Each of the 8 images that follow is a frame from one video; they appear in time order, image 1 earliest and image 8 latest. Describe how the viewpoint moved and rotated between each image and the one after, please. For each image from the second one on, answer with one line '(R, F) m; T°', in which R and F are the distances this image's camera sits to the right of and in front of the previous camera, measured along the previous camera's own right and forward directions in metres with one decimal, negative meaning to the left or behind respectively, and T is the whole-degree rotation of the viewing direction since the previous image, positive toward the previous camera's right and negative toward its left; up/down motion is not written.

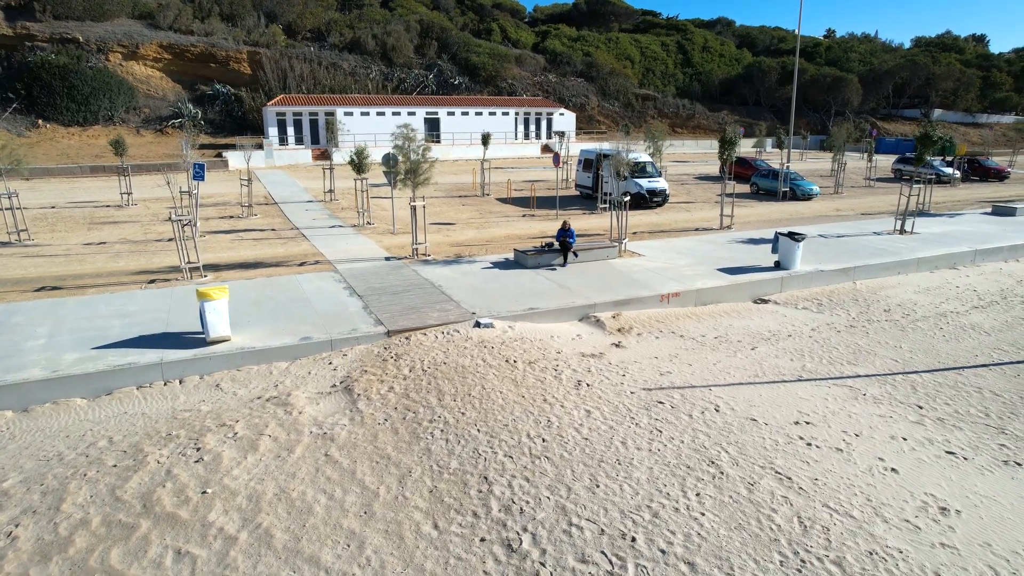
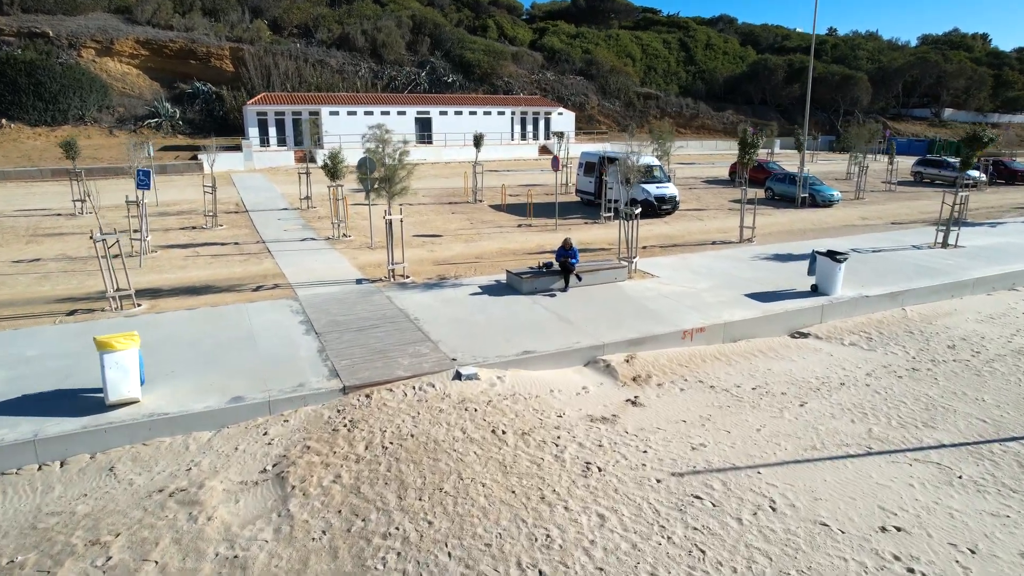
(+0.1, +2.4) m; 0°
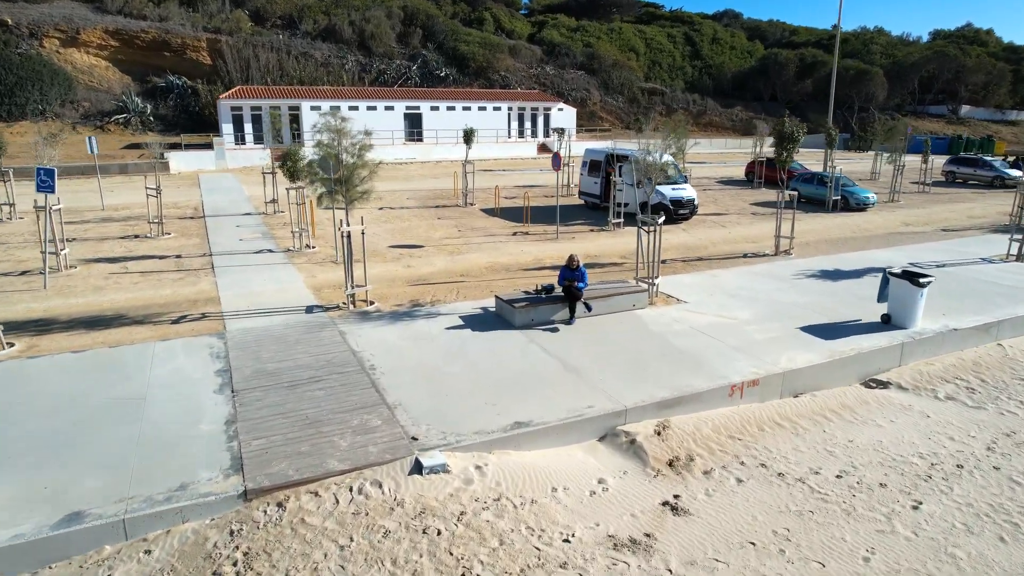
(+0.1, +2.9) m; 0°
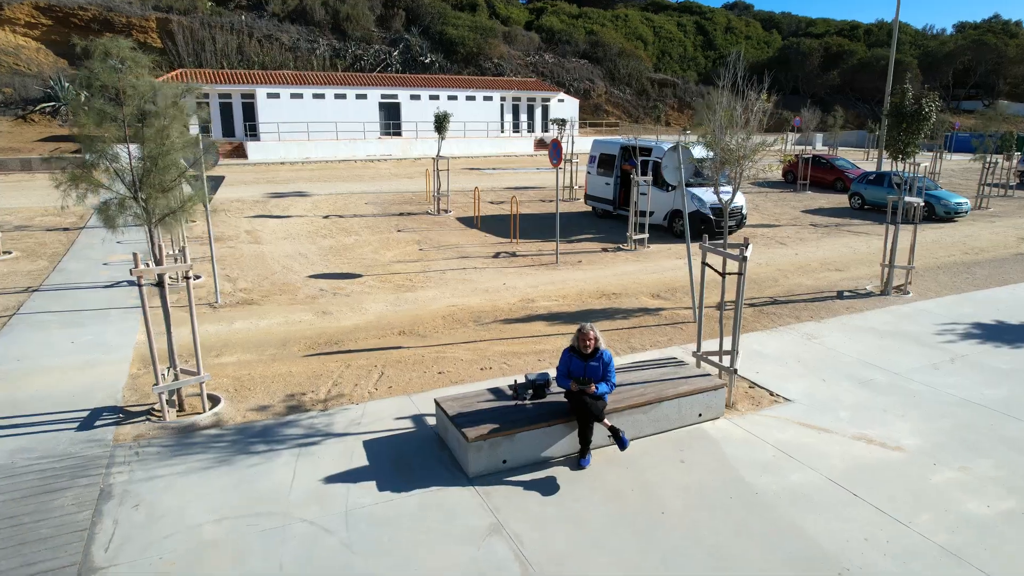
(+0.4, +5.3) m; 0°
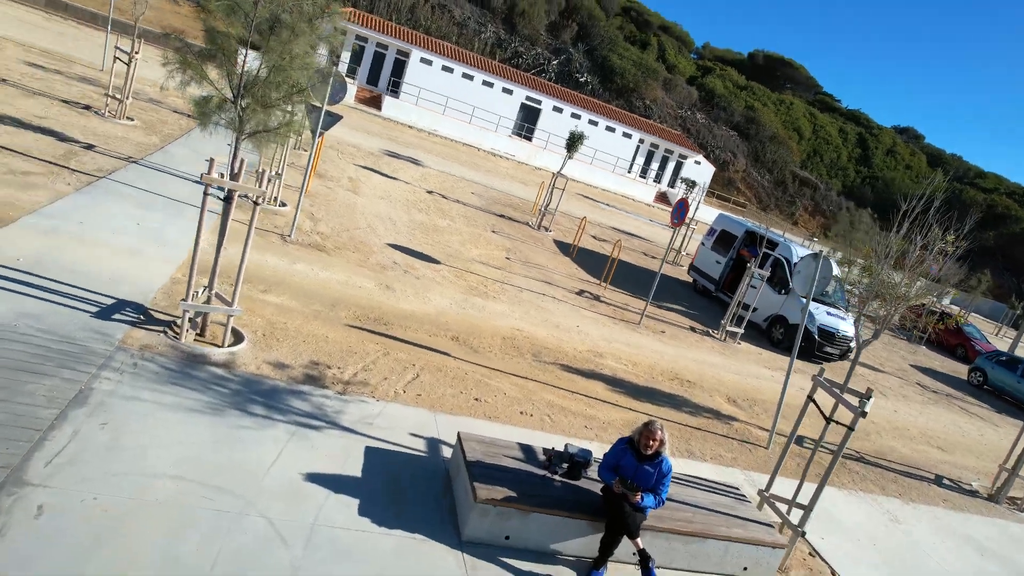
(-0.1, +0.8) m; -6°
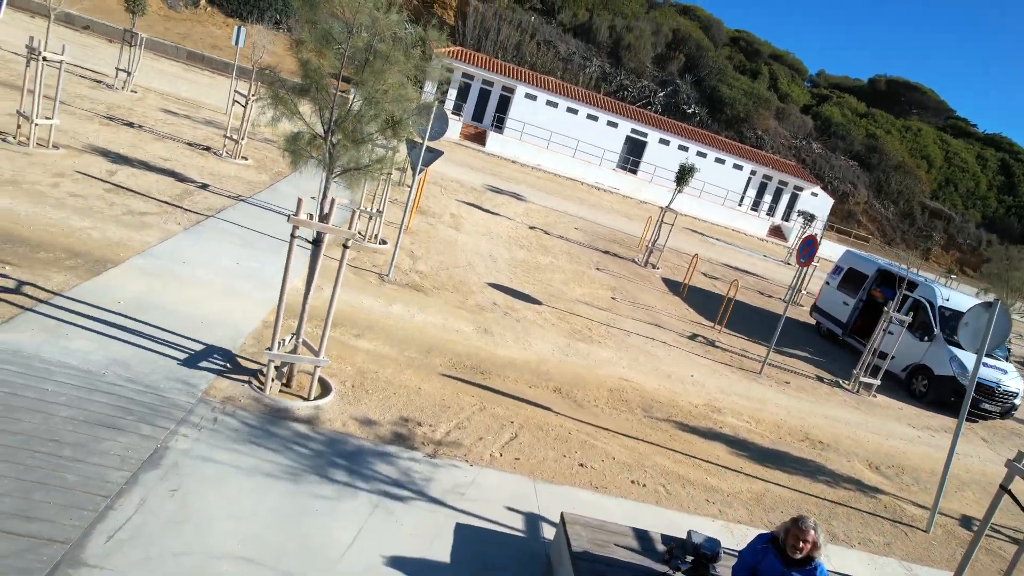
(-0.1, +0.6) m; -8°
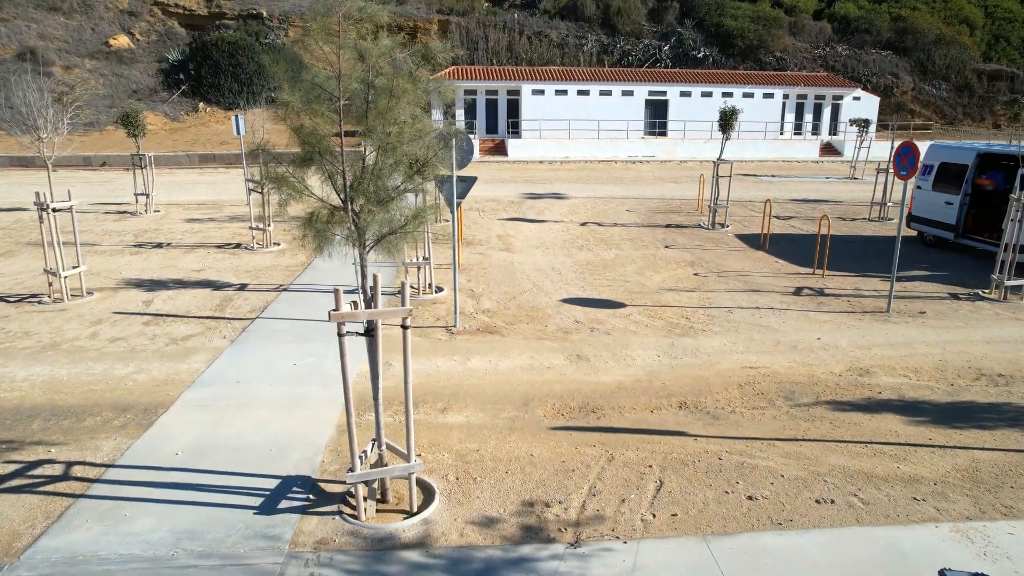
(-0.2, +1.0) m; -5°
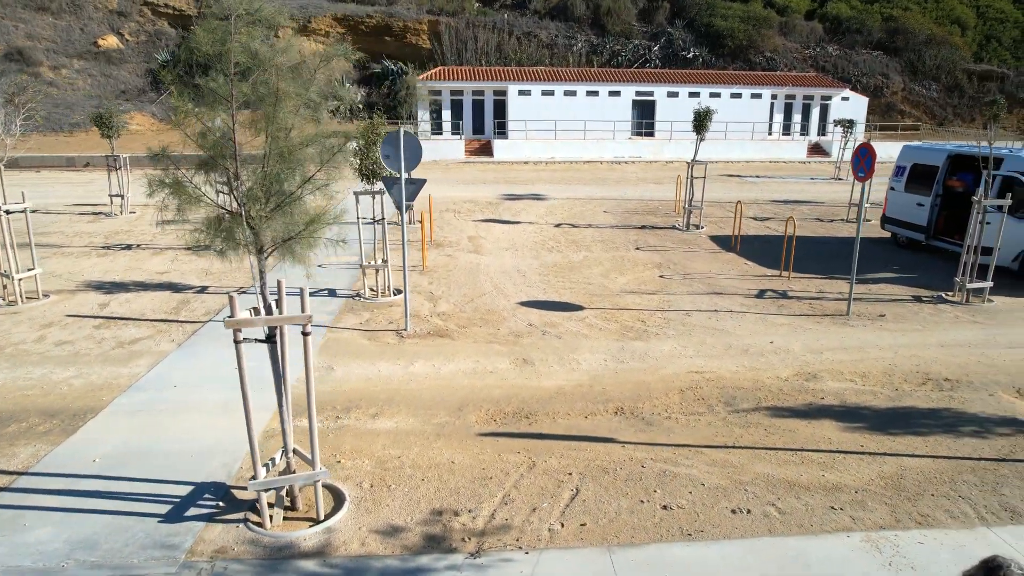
(+0.6, +0.1) m; 0°
